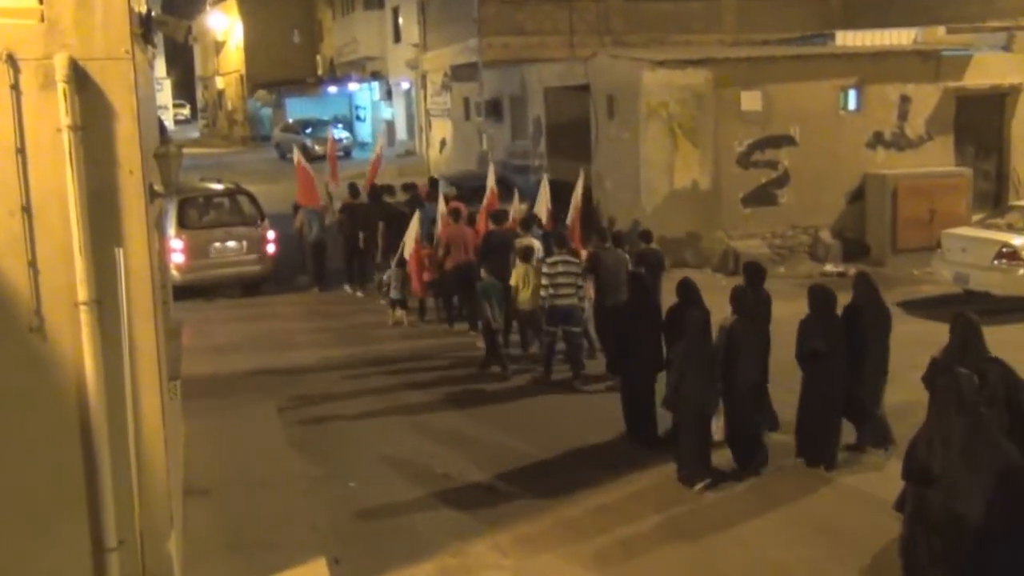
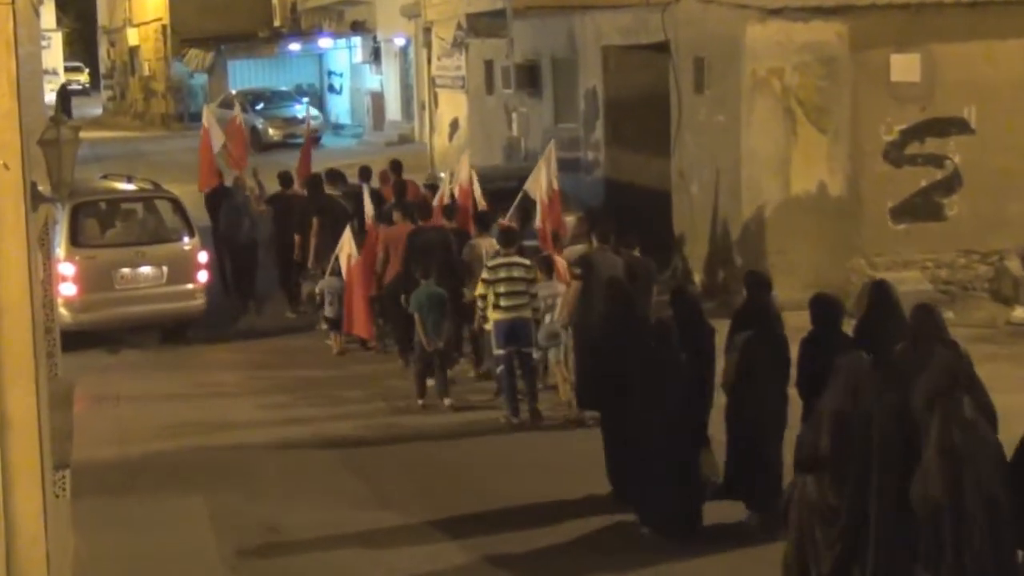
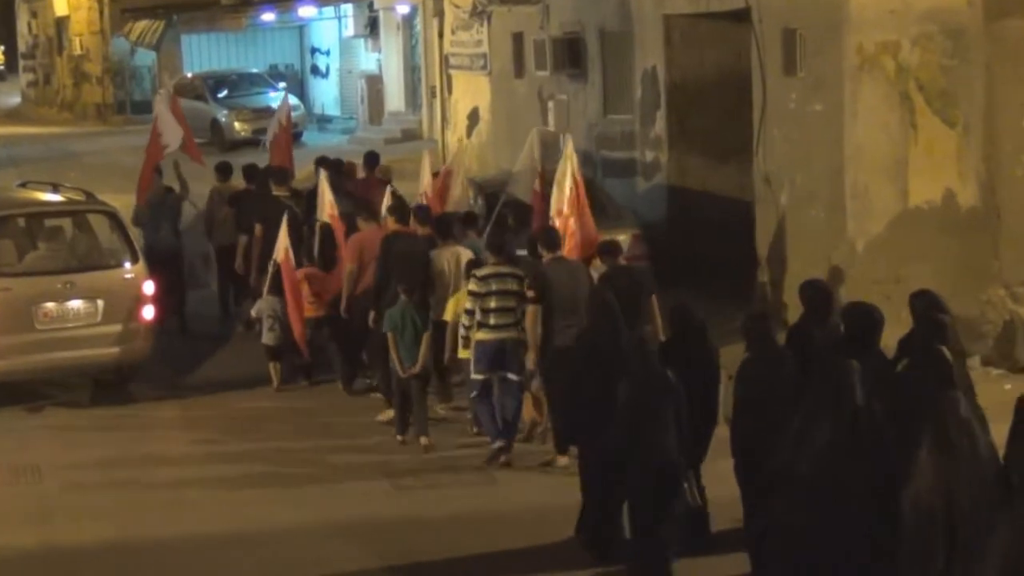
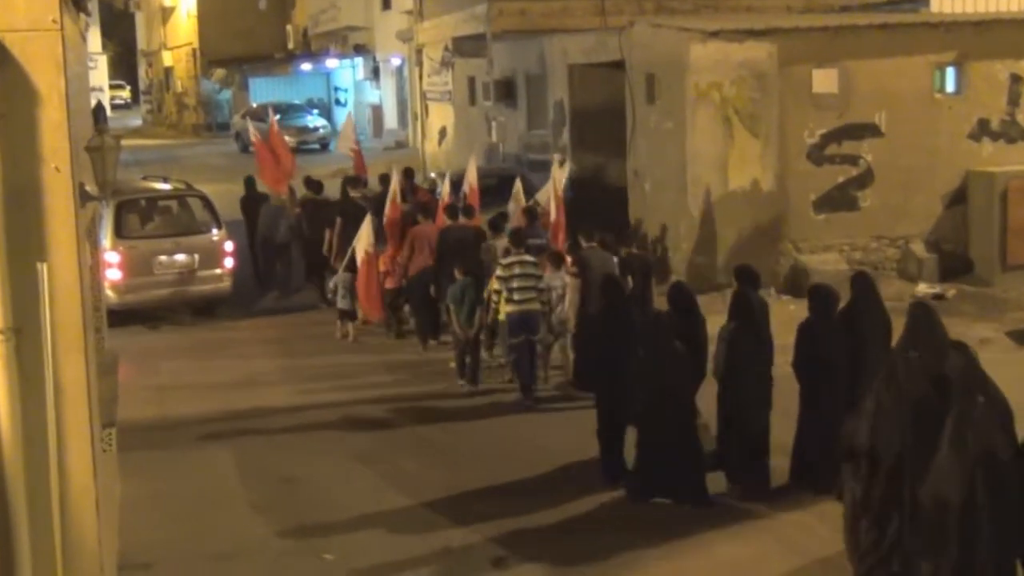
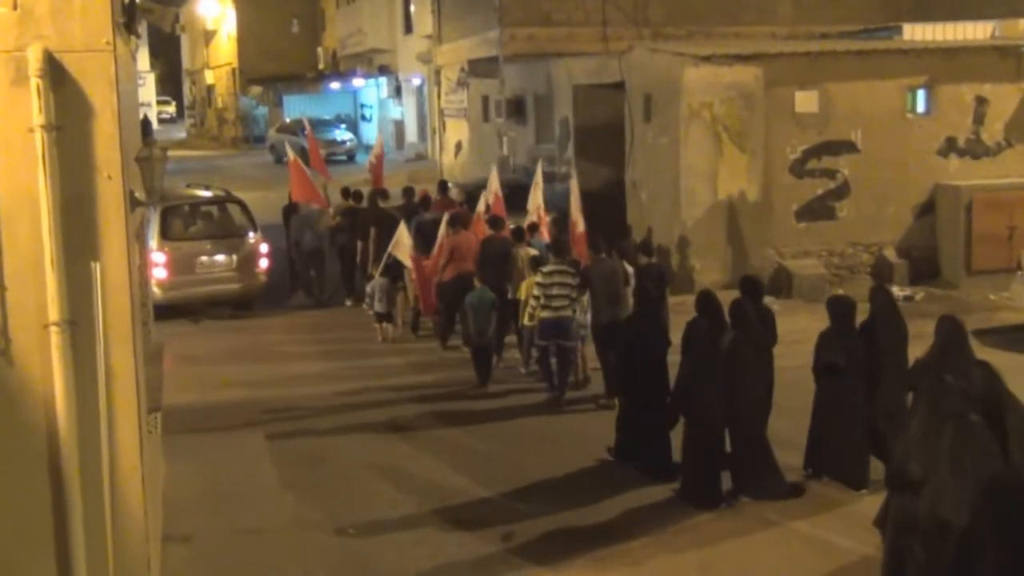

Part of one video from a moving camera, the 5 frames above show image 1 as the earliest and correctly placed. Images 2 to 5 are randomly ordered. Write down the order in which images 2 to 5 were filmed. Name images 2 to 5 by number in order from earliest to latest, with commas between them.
5, 4, 2, 3
